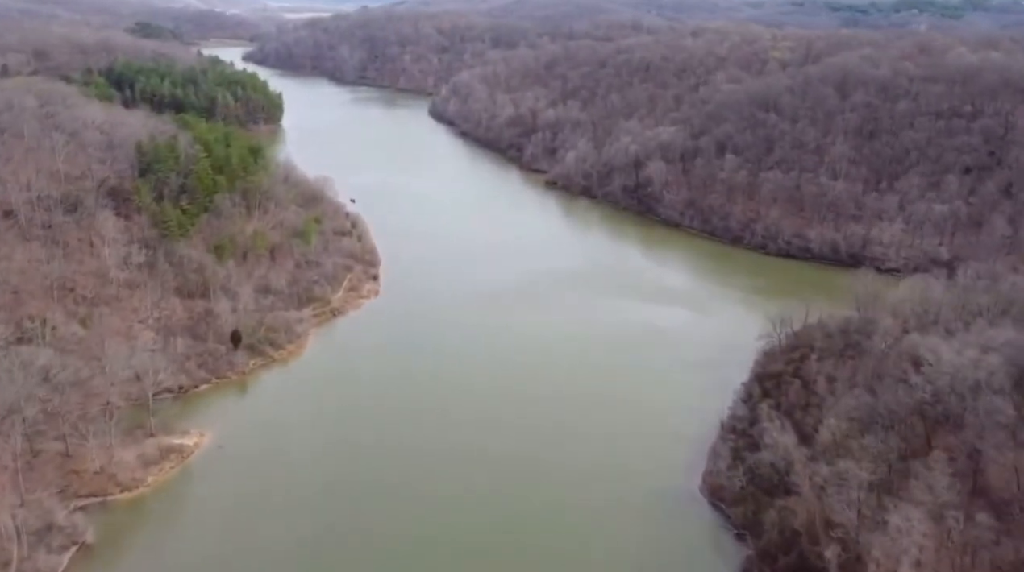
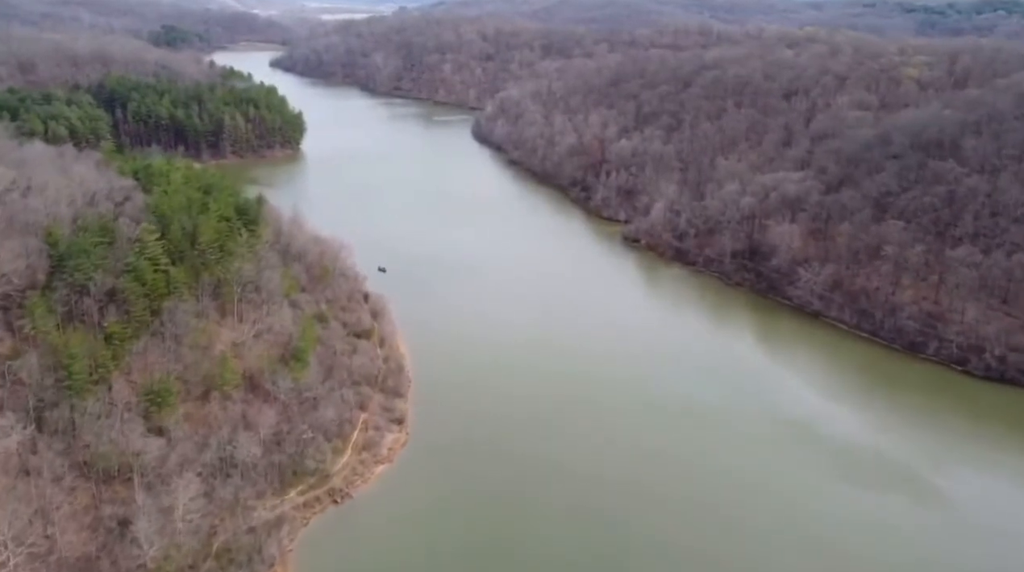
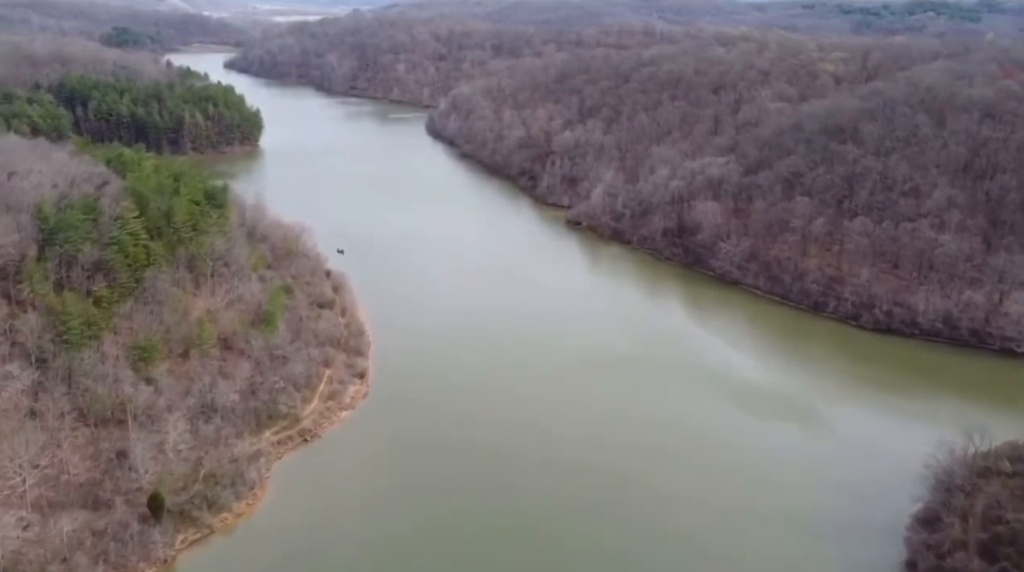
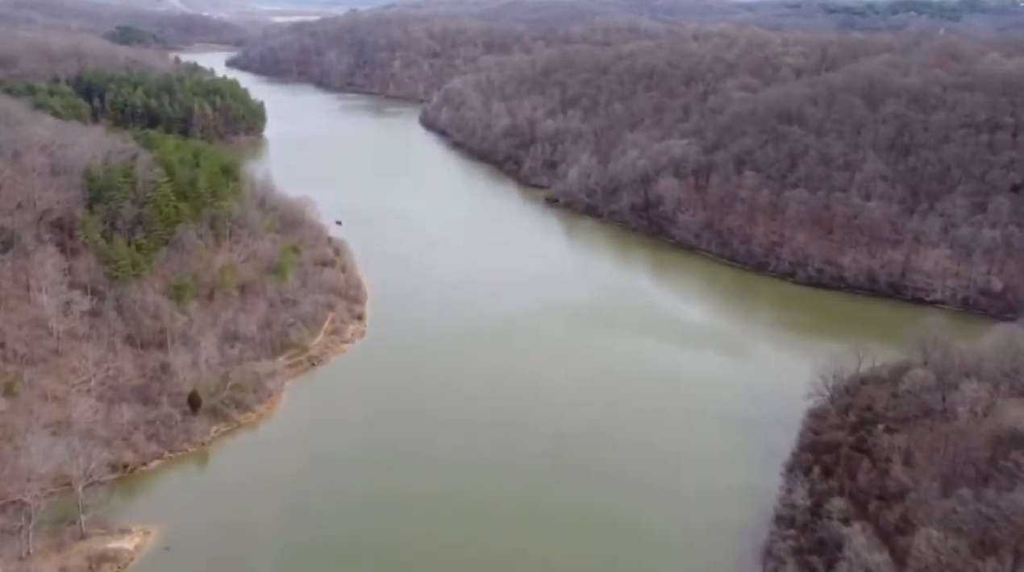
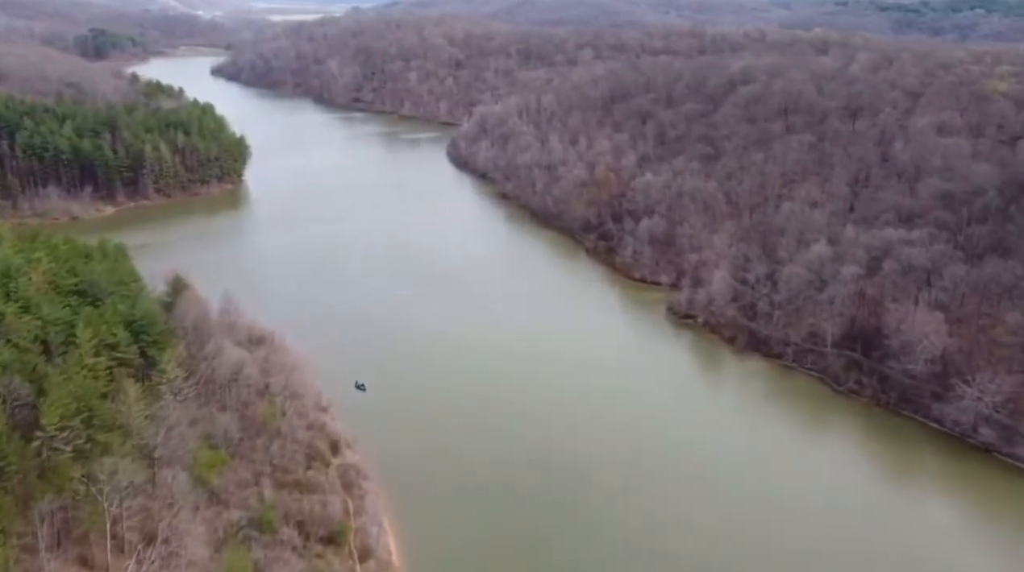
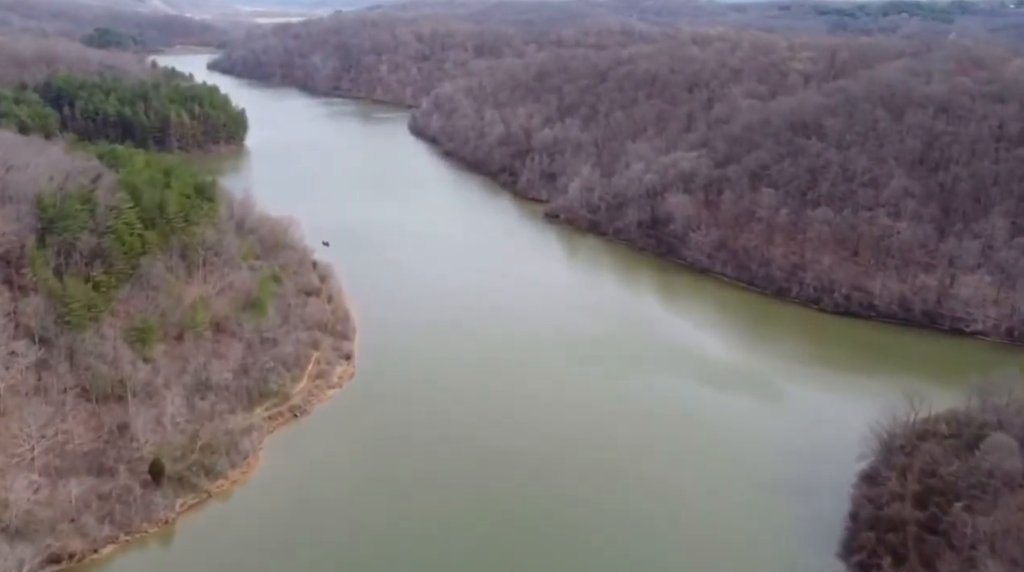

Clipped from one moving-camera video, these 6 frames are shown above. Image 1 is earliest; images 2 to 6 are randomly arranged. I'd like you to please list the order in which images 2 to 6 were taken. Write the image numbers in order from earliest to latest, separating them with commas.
4, 6, 3, 2, 5
